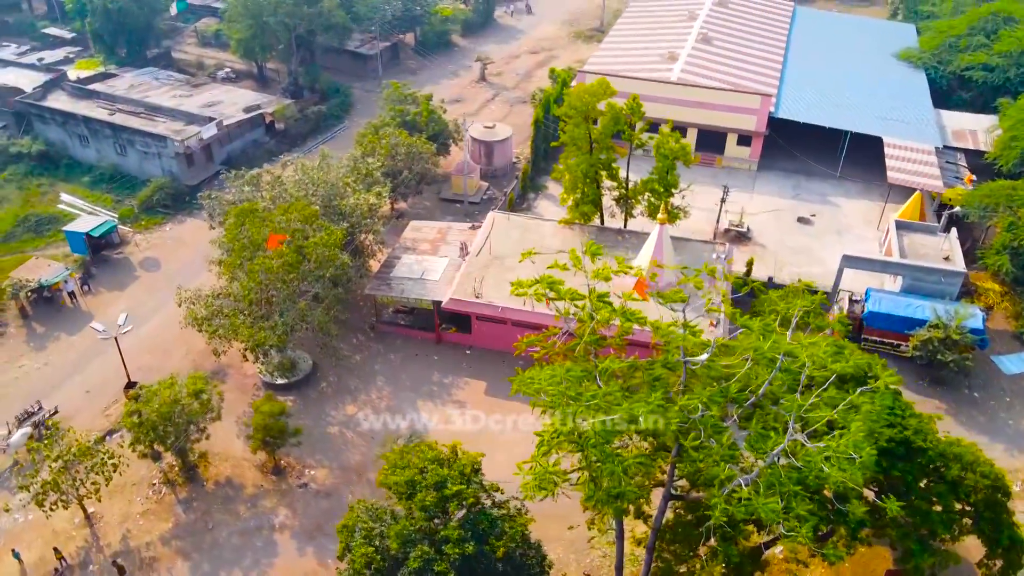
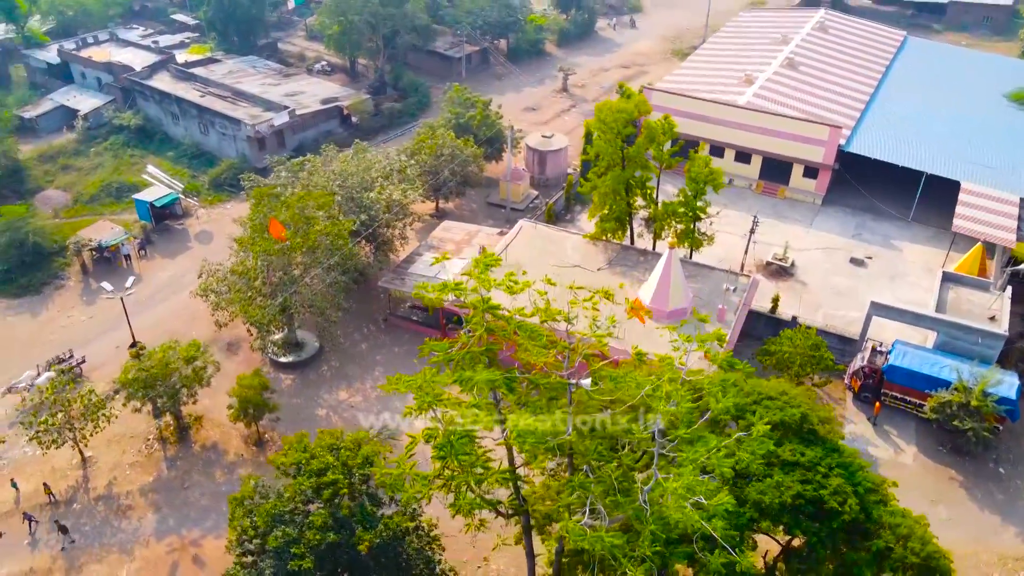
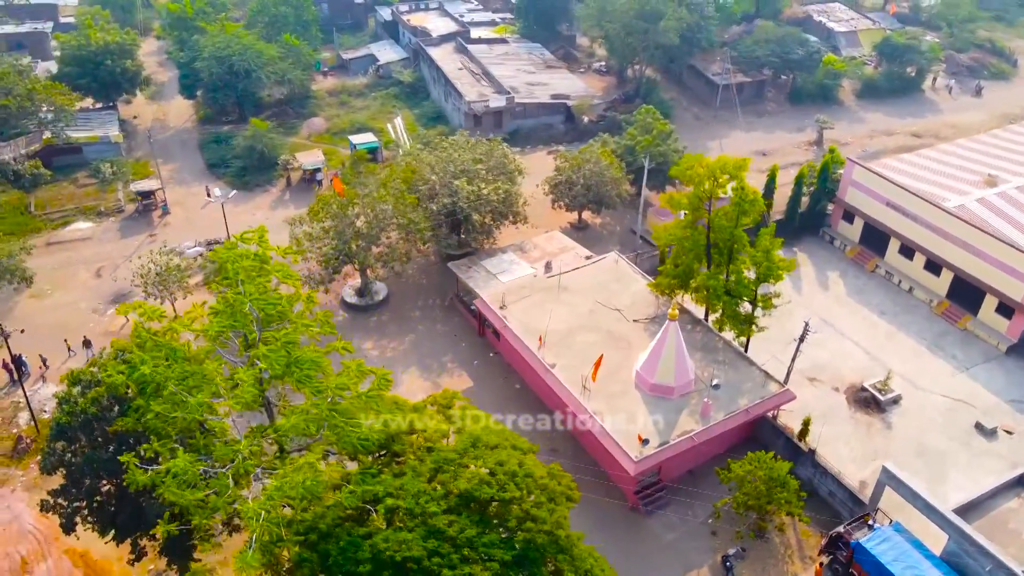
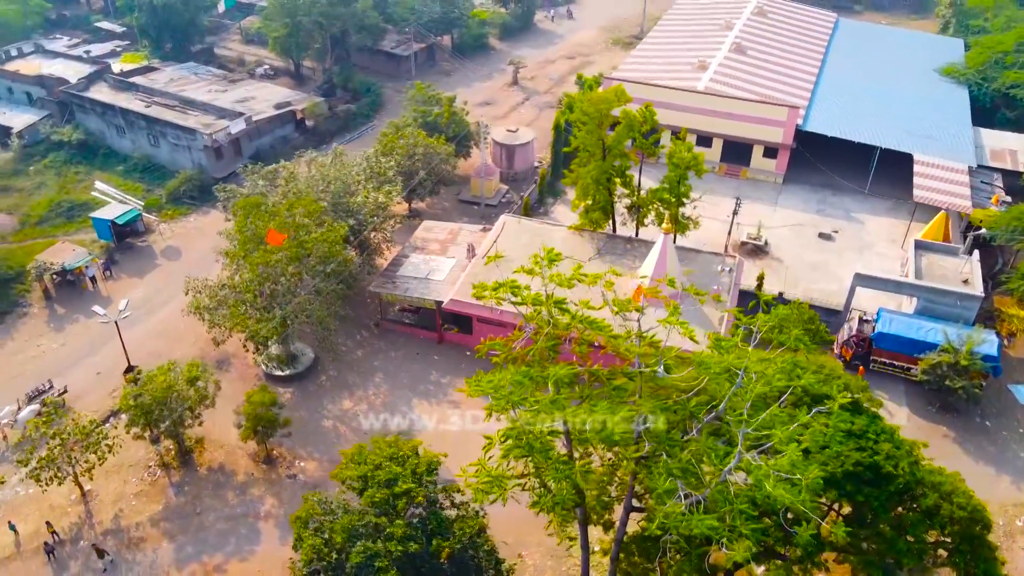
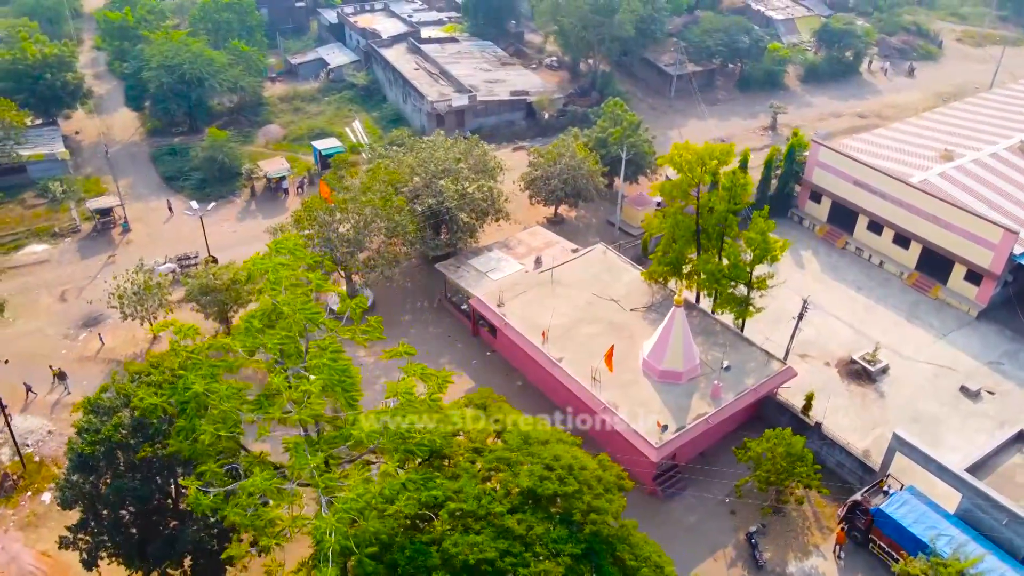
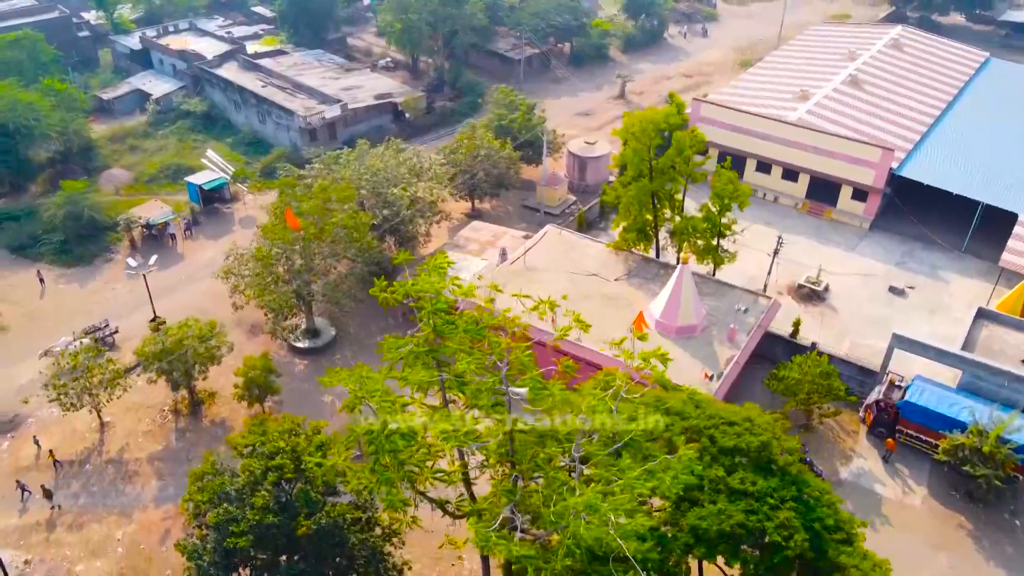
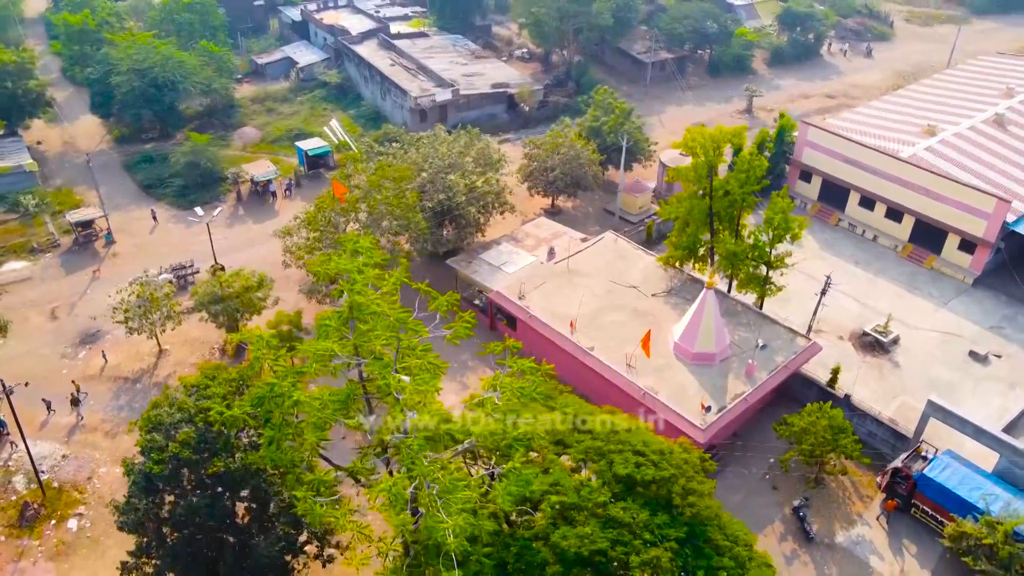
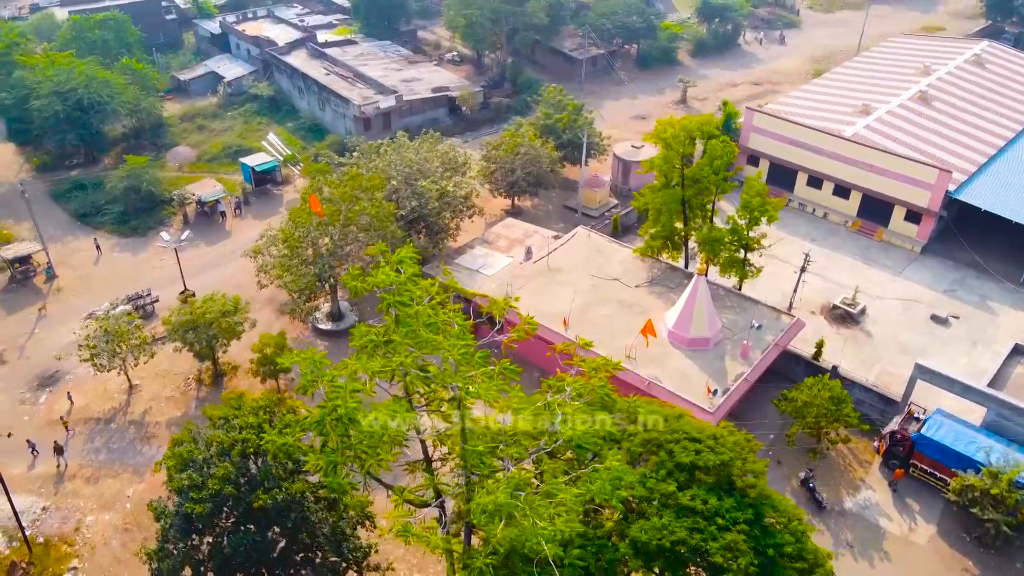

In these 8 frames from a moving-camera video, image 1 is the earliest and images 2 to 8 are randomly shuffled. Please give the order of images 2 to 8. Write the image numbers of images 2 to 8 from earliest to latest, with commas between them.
4, 2, 6, 8, 7, 5, 3
